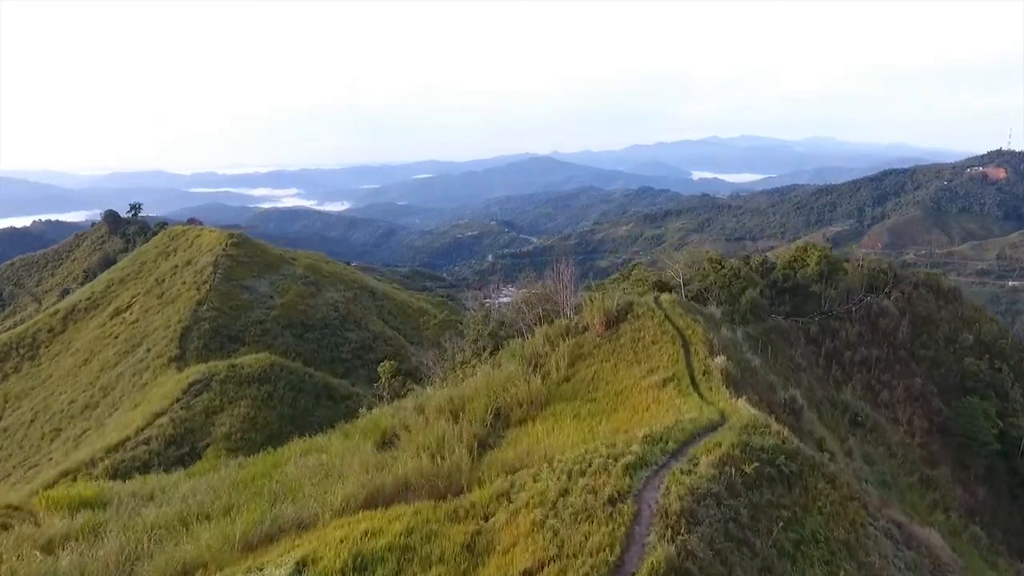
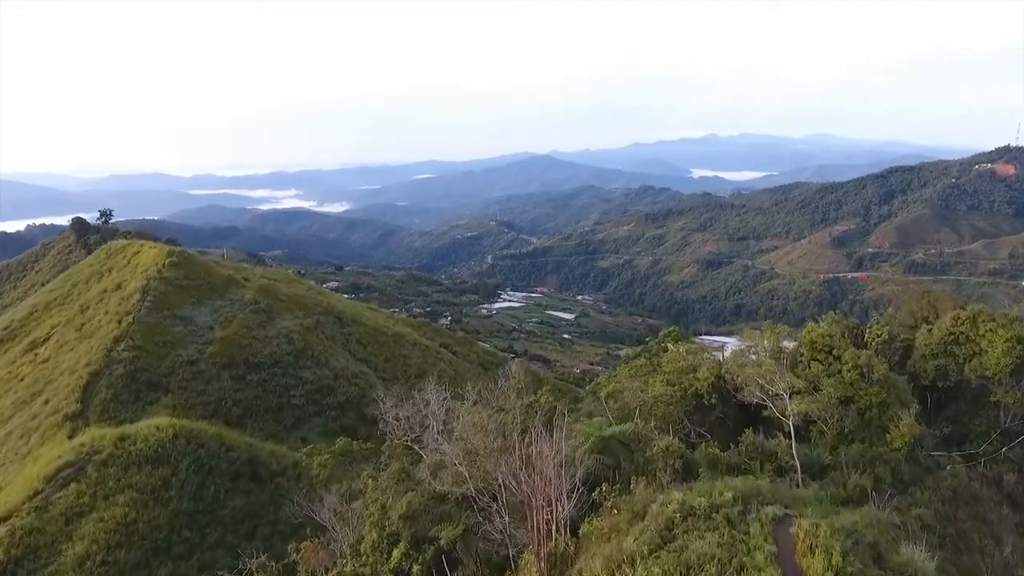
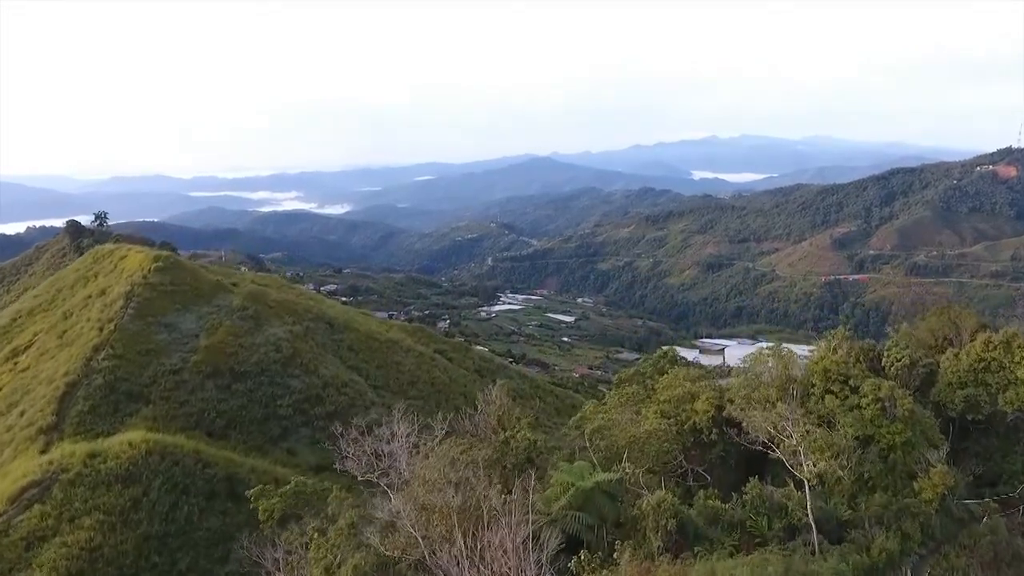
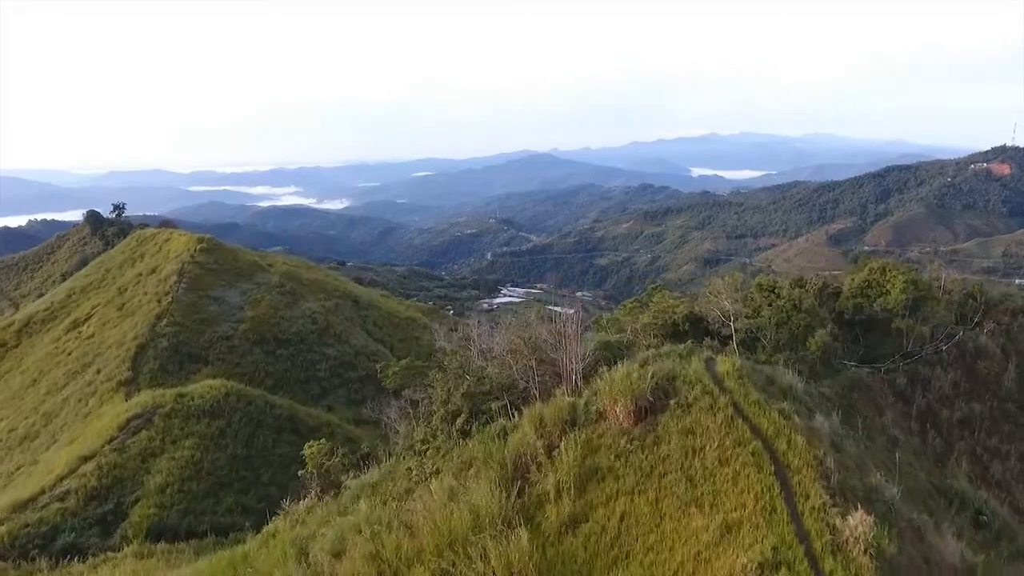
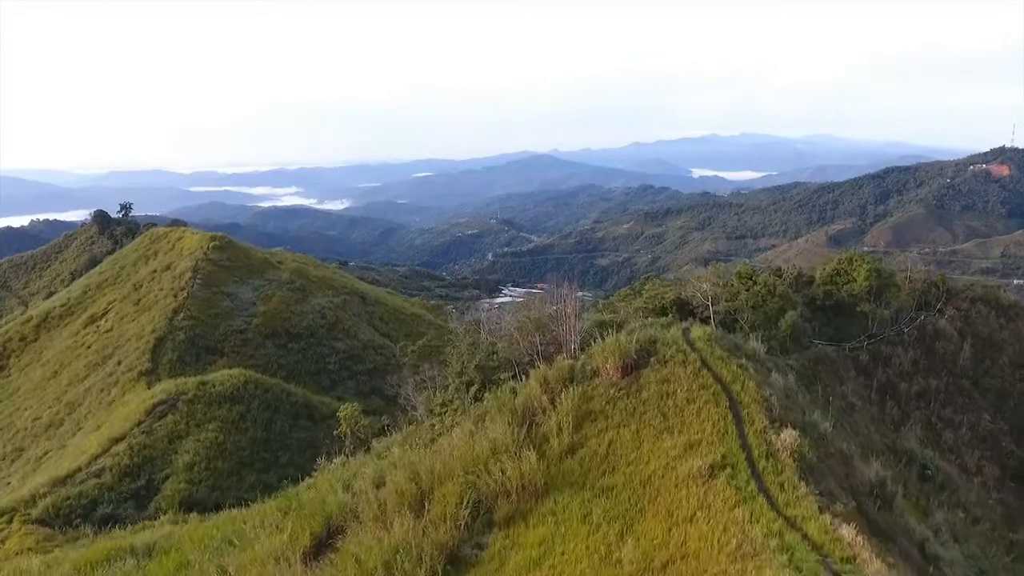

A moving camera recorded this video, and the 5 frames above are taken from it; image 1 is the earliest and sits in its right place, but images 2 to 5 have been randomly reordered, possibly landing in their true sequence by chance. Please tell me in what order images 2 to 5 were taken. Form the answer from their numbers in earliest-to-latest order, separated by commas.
5, 4, 2, 3
